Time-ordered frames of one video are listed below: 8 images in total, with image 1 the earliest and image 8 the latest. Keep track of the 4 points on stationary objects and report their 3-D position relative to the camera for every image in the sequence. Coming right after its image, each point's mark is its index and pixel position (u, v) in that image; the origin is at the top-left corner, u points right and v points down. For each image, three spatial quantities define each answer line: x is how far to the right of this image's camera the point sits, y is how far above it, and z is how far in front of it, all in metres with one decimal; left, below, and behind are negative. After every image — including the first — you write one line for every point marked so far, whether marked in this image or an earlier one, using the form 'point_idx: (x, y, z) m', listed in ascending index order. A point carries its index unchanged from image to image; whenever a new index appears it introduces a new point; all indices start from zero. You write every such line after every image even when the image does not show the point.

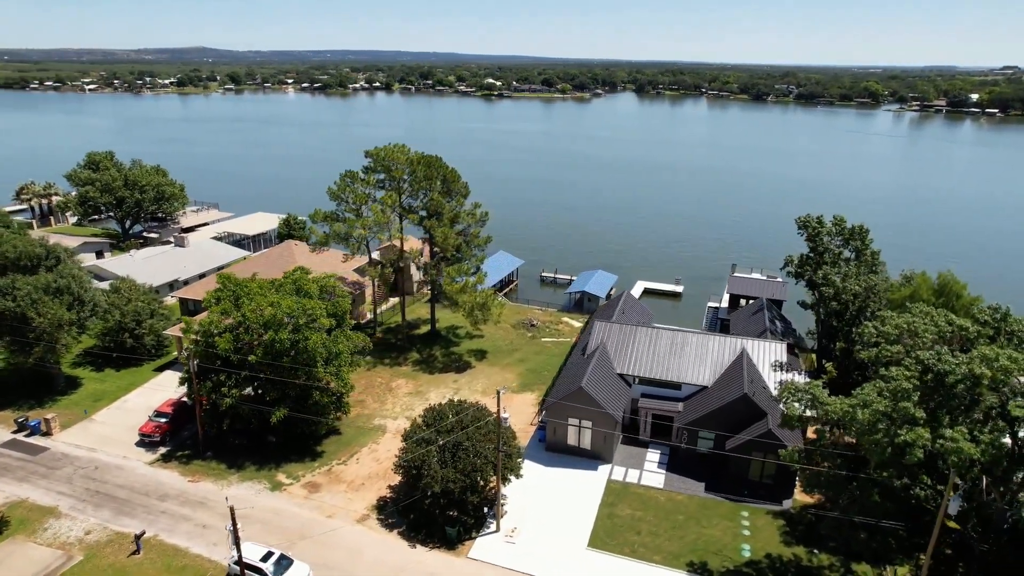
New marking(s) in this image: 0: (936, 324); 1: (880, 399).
0: (+12.5, -1.1, +19.2) m
1: (+10.0, -3.1, +17.7) m
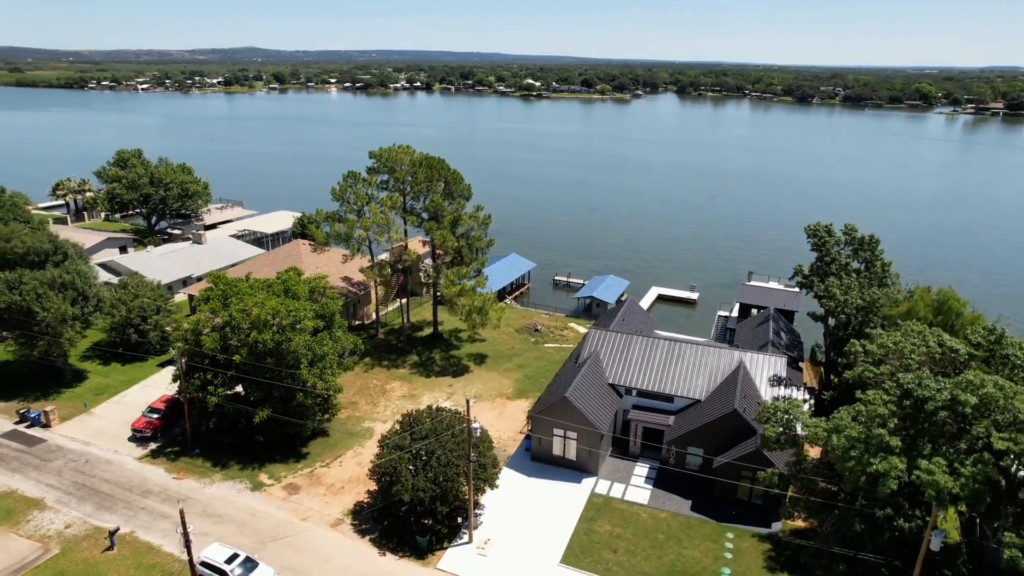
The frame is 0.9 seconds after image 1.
0: (+11.4, -1.6, +17.9) m
1: (+8.8, -3.5, +16.6) m
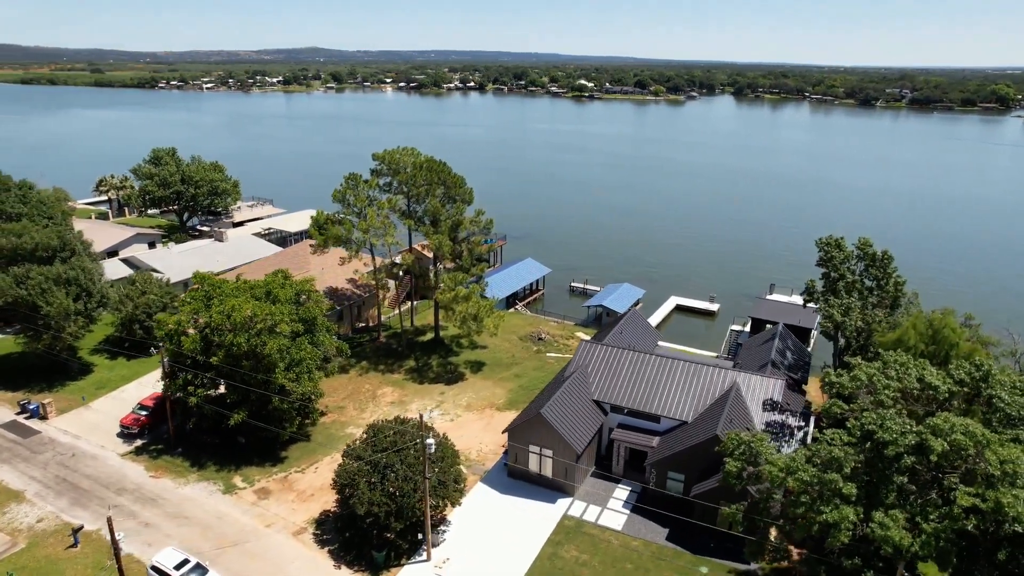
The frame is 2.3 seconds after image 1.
0: (+9.7, -2.3, +16.1) m
1: (+6.9, -4.1, +15.0) m
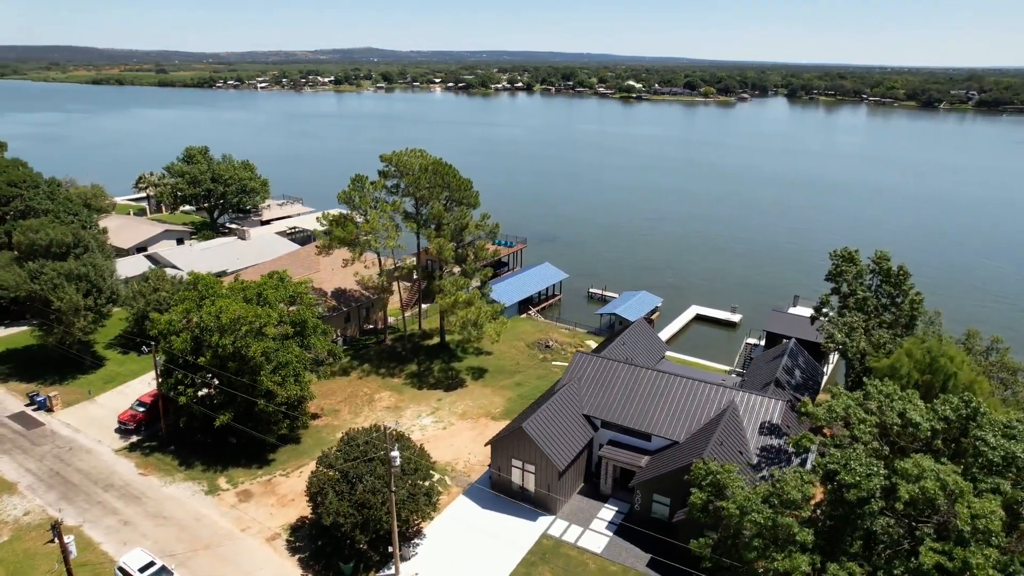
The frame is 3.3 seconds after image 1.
0: (+8.3, -2.9, +14.6) m
1: (+5.4, -4.6, +13.8) m
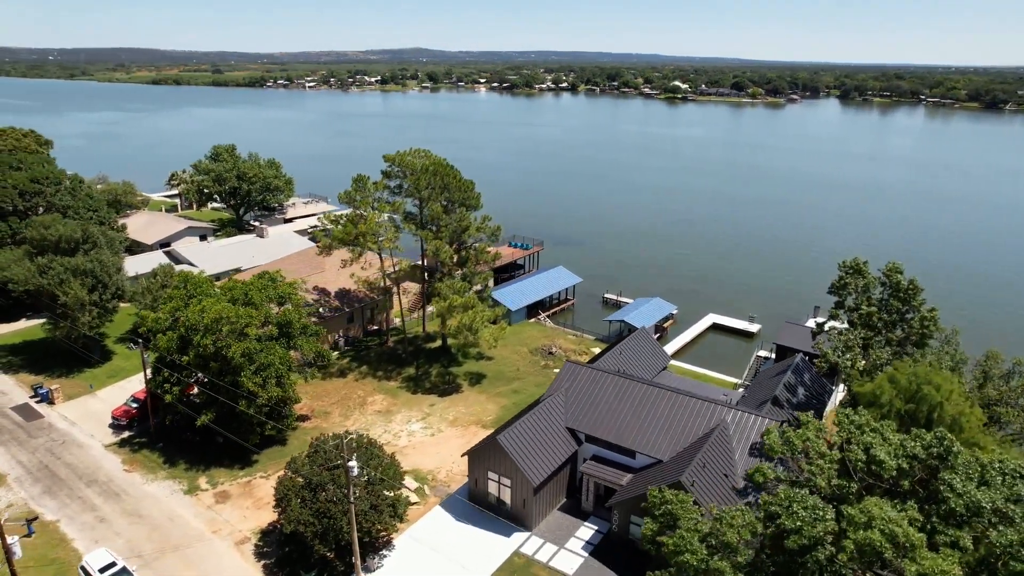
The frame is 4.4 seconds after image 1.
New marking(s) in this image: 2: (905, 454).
0: (+6.7, -3.3, +13.2) m
1: (+3.8, -5.0, +12.5) m
2: (+7.8, -3.3, +12.7) m
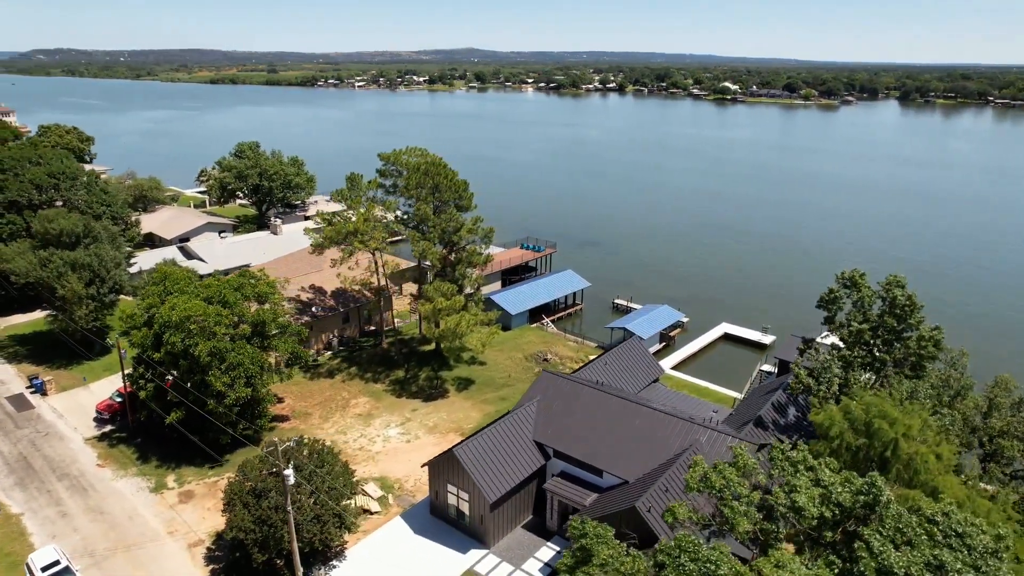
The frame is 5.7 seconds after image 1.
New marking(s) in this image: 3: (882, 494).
0: (+4.5, -3.6, +11.7) m
1: (+1.5, -5.2, +11.2) m
2: (+5.5, -3.7, +11.1) m
3: (+6.1, -3.4, +10.7) m
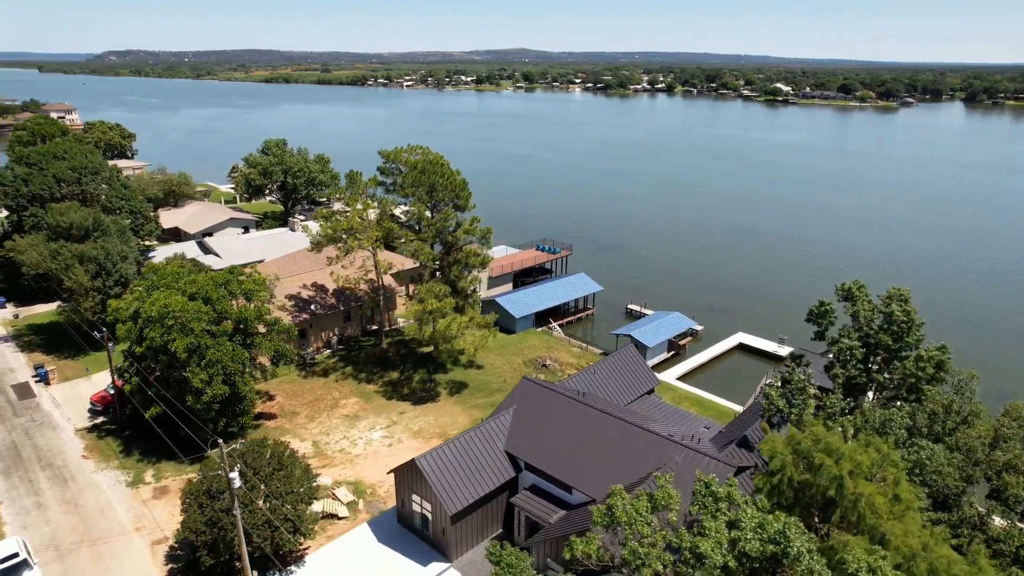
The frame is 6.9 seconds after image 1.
0: (+2.6, -3.8, +10.4) m
1: (-0.5, -5.4, +10.2) m
2: (+3.5, -3.9, +9.8) m
3: (+4.1, -3.7, +9.3) m
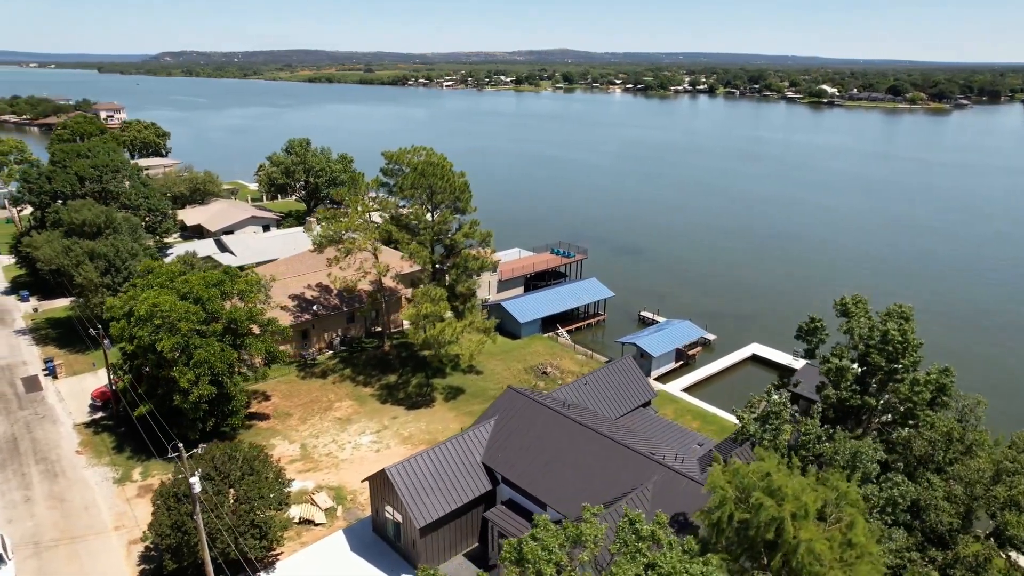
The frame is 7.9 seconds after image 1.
0: (+1.1, -4.1, +9.5) m
1: (-2.1, -5.6, +9.5) m
2: (+2.0, -4.2, +8.9) m
3: (+2.5, -4.0, +8.4) m
